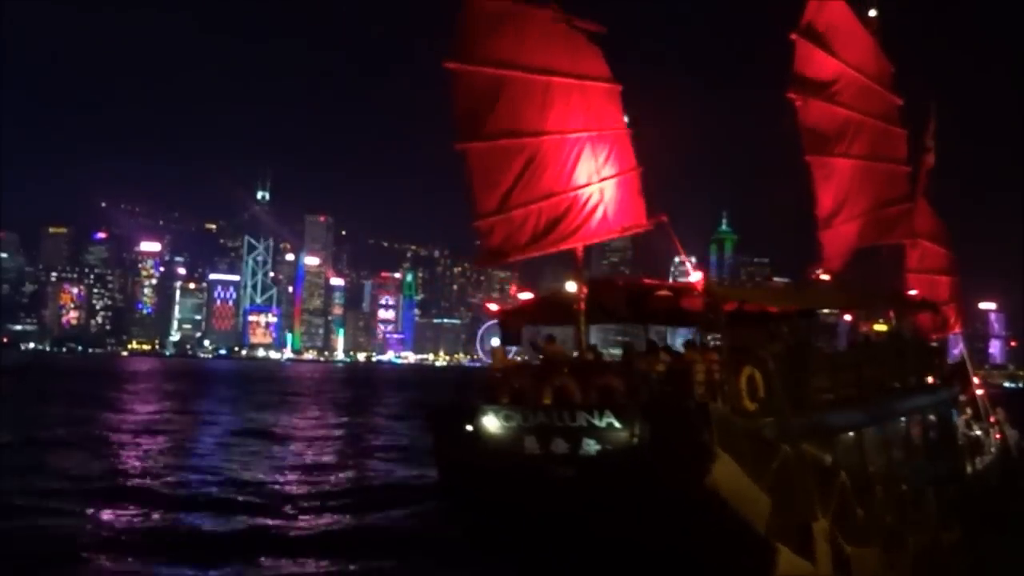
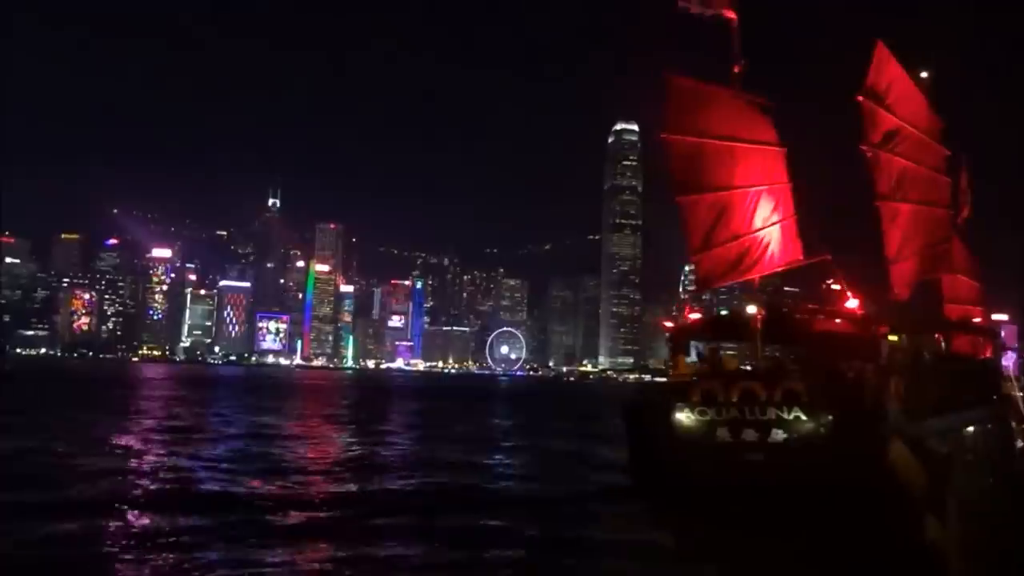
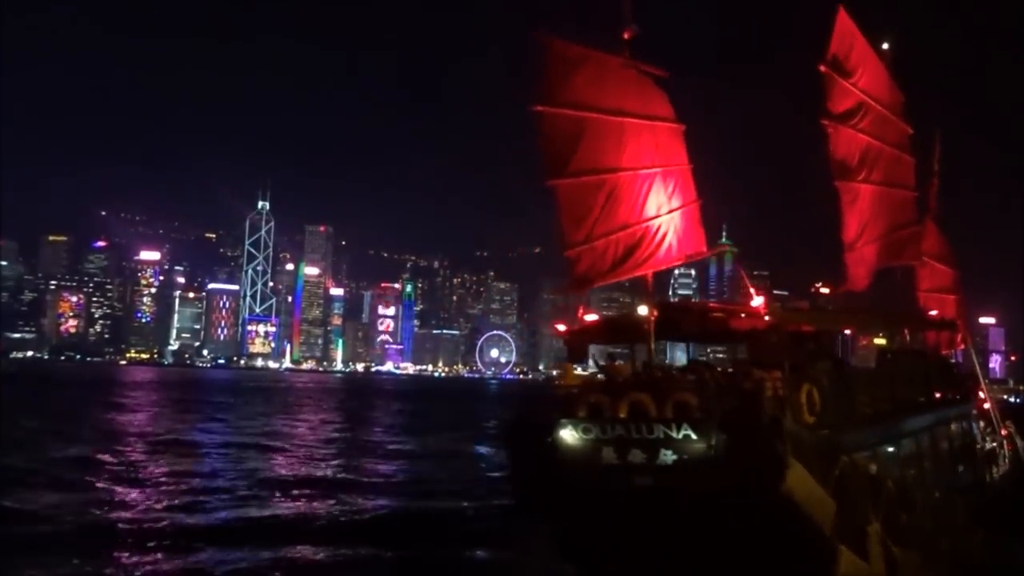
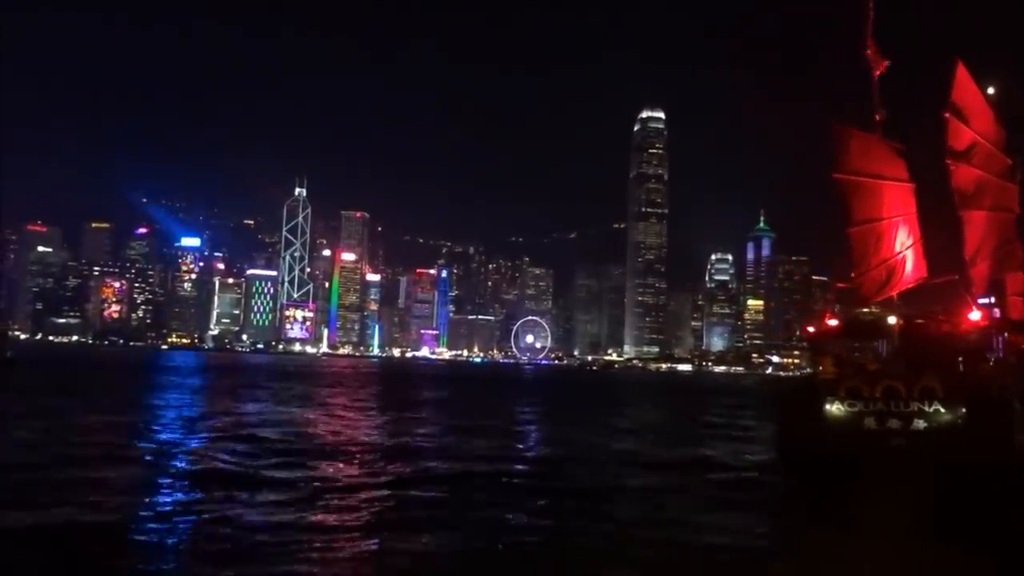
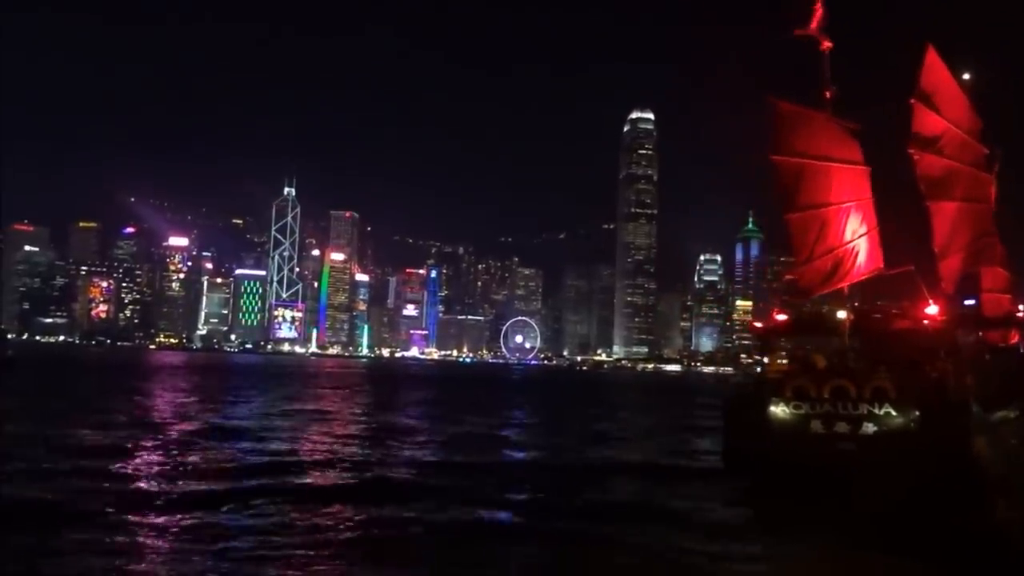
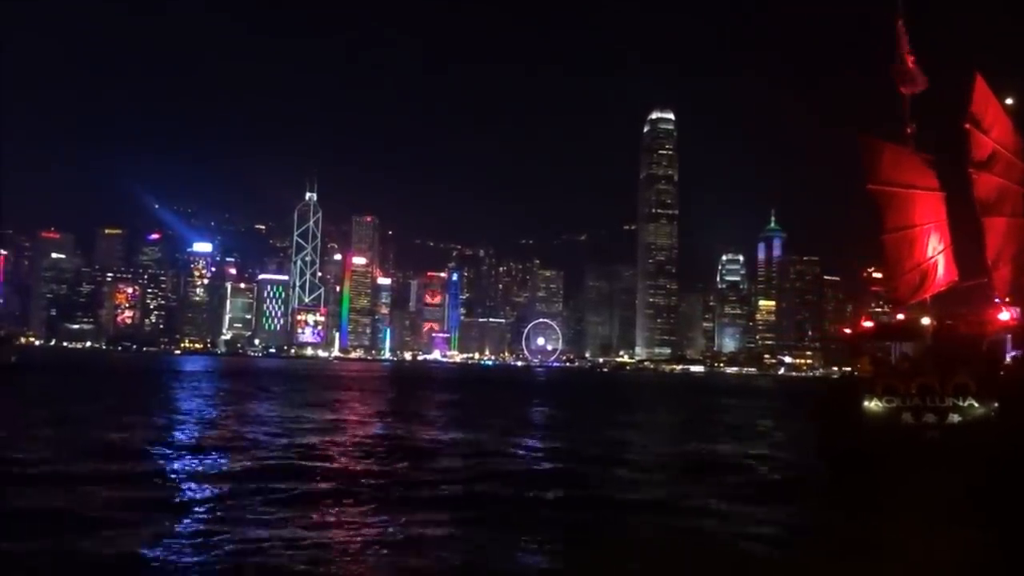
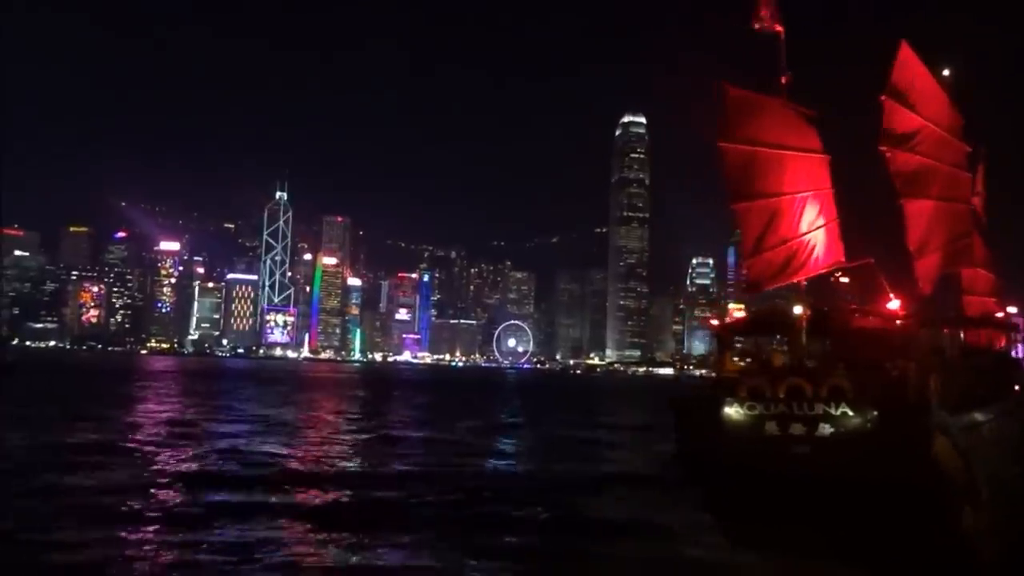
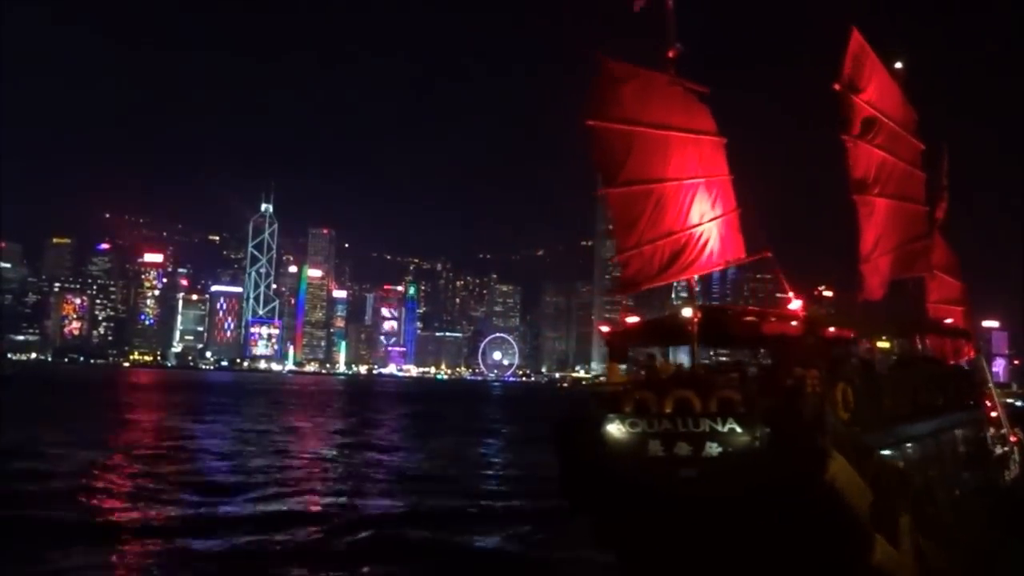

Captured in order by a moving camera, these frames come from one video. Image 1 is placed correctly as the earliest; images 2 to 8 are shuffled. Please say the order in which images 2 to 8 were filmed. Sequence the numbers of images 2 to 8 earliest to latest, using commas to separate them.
3, 8, 2, 7, 5, 4, 6
